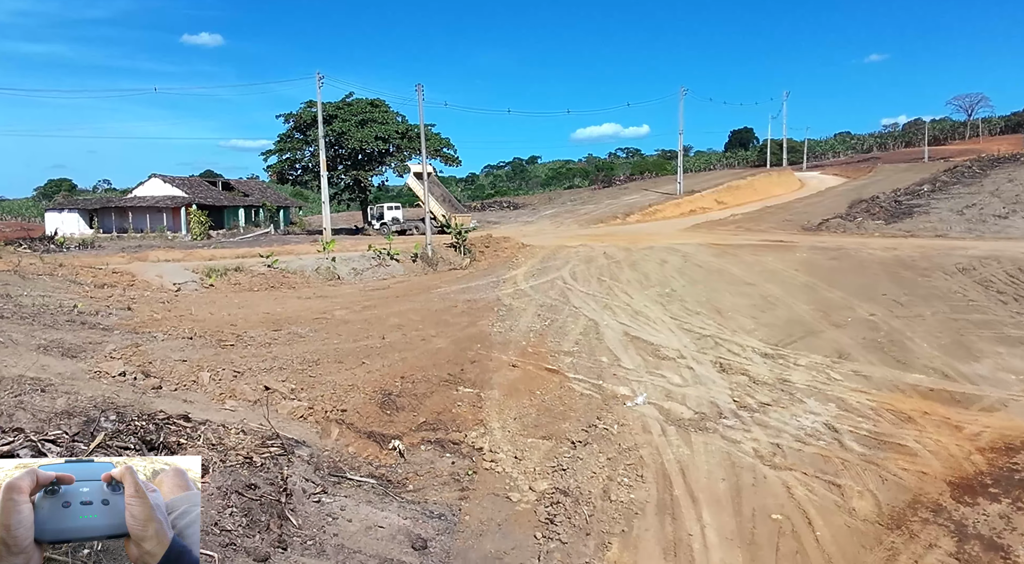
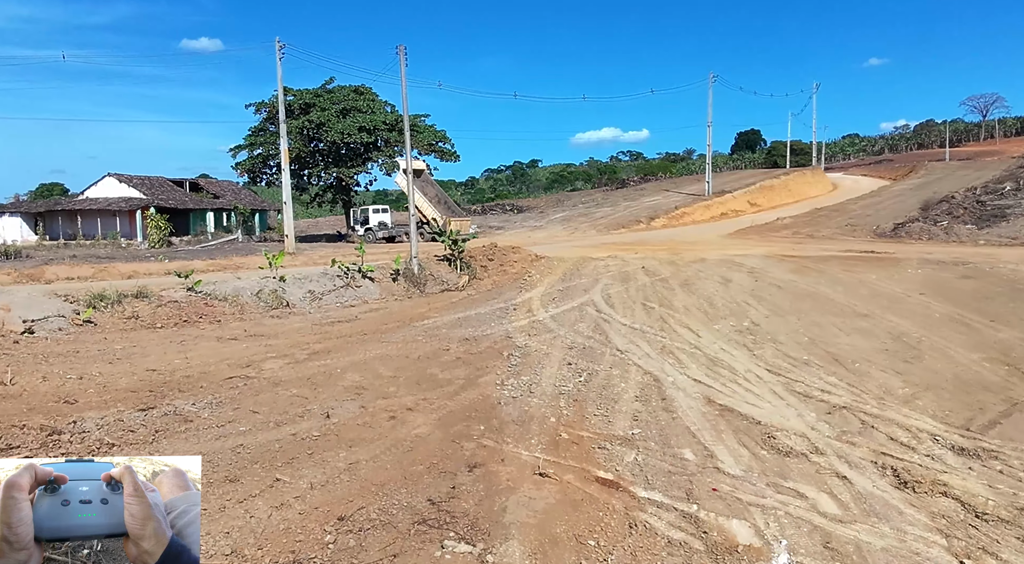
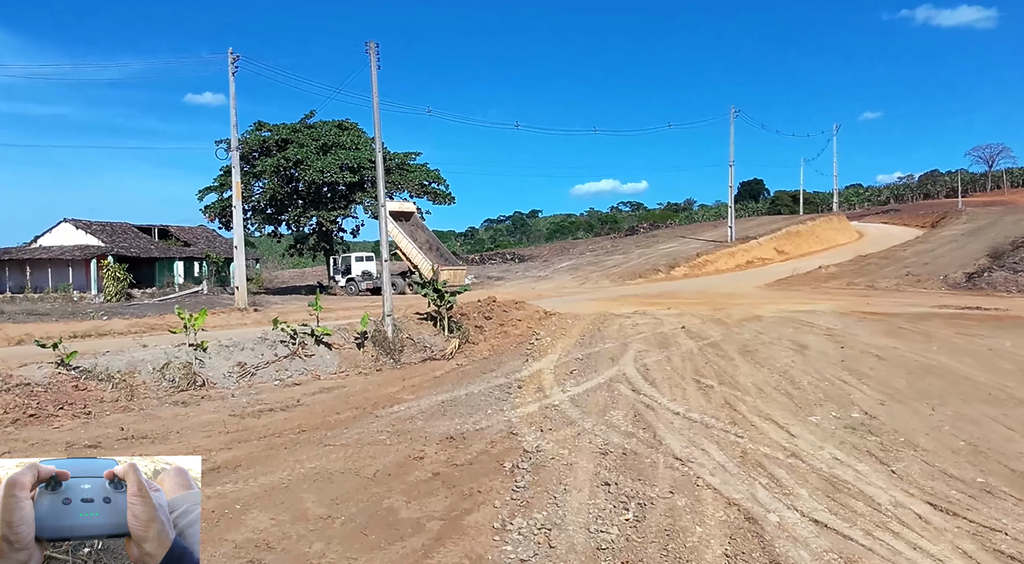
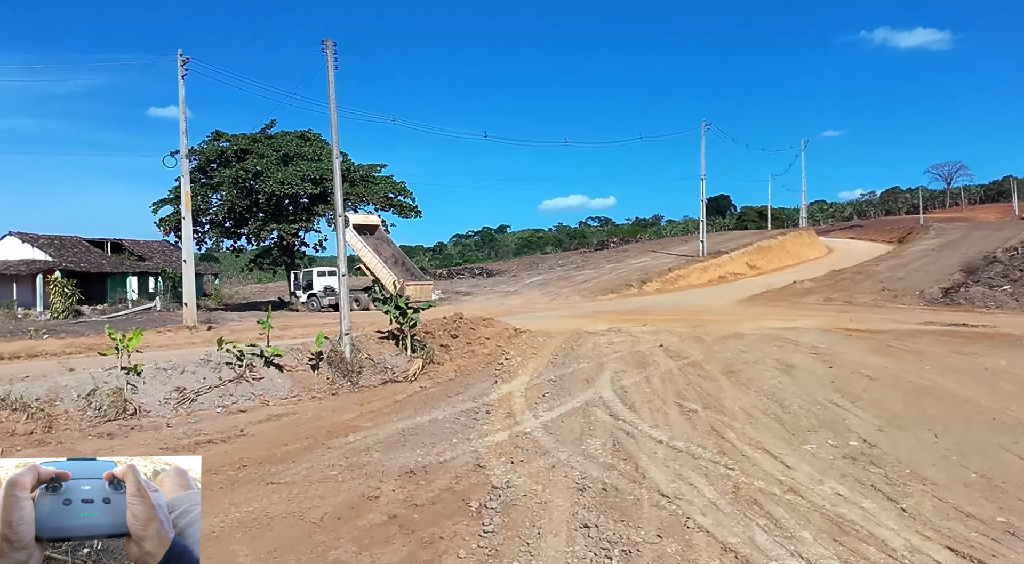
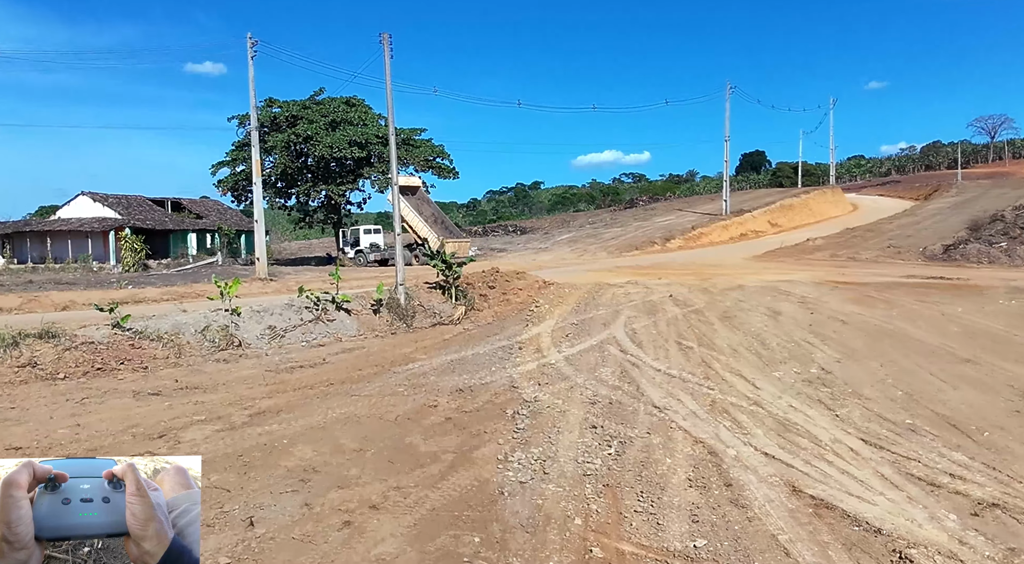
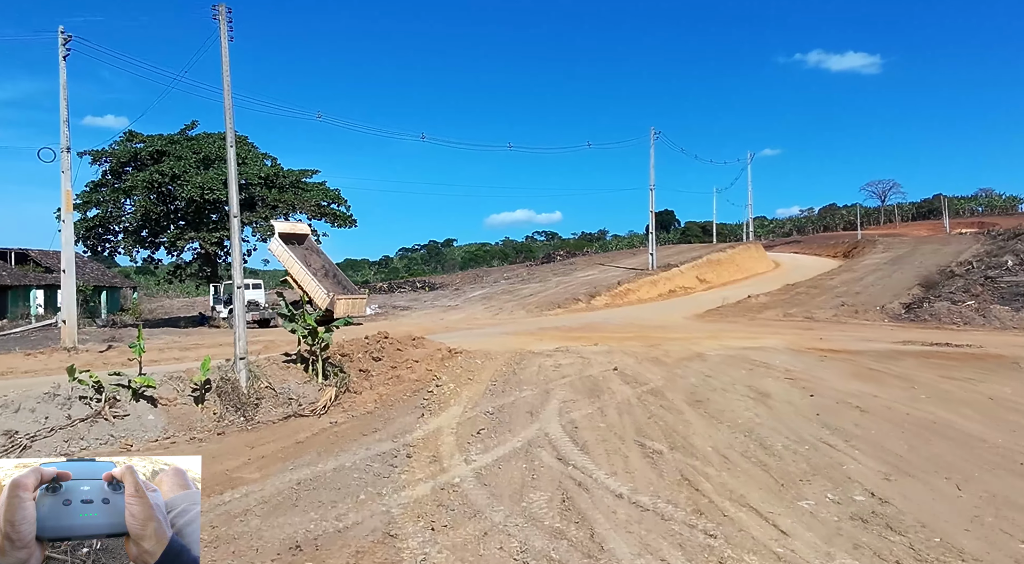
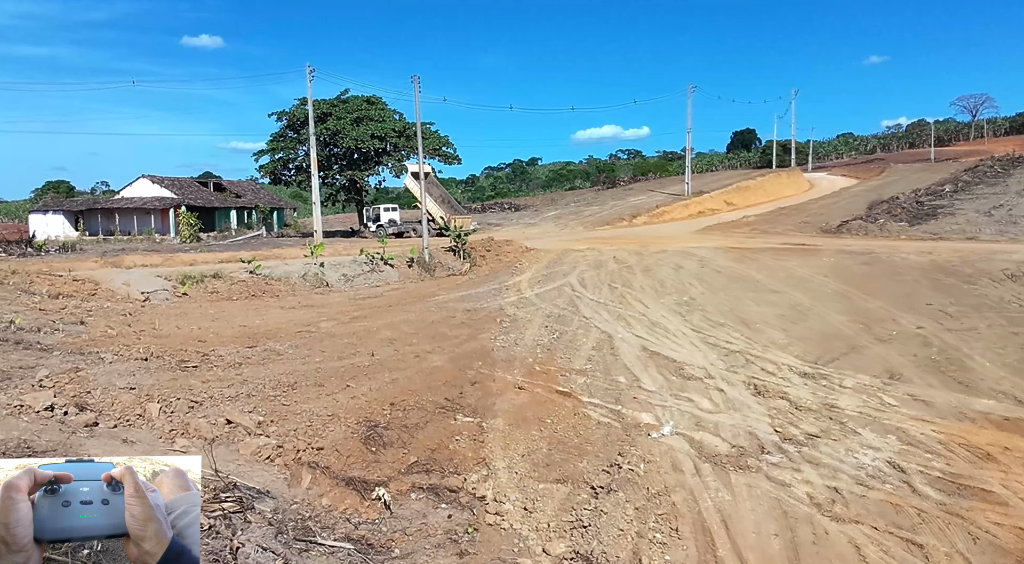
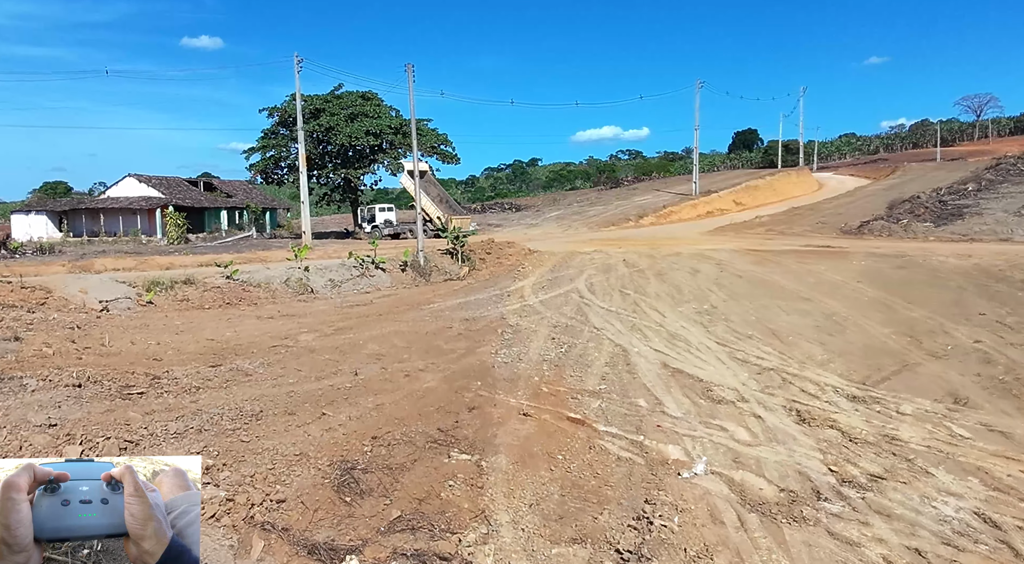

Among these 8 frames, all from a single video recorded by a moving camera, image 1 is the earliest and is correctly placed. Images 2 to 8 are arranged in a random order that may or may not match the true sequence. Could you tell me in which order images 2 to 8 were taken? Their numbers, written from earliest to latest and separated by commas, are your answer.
7, 8, 2, 5, 3, 4, 6
